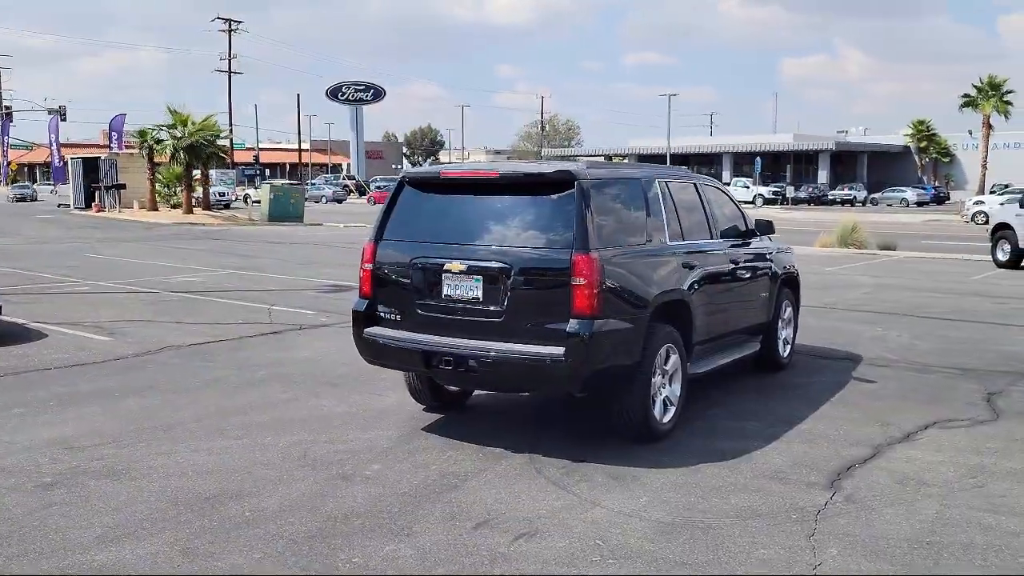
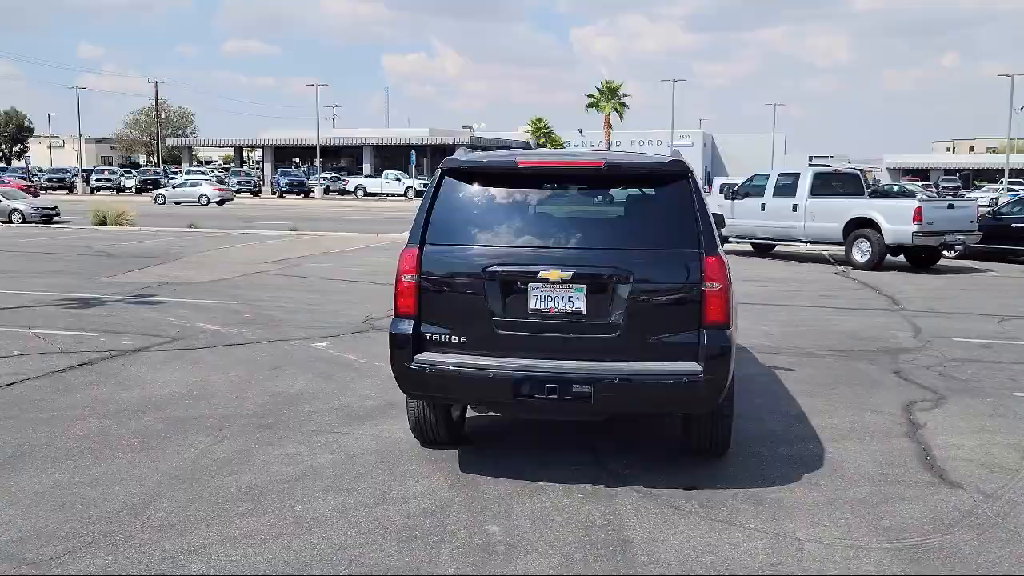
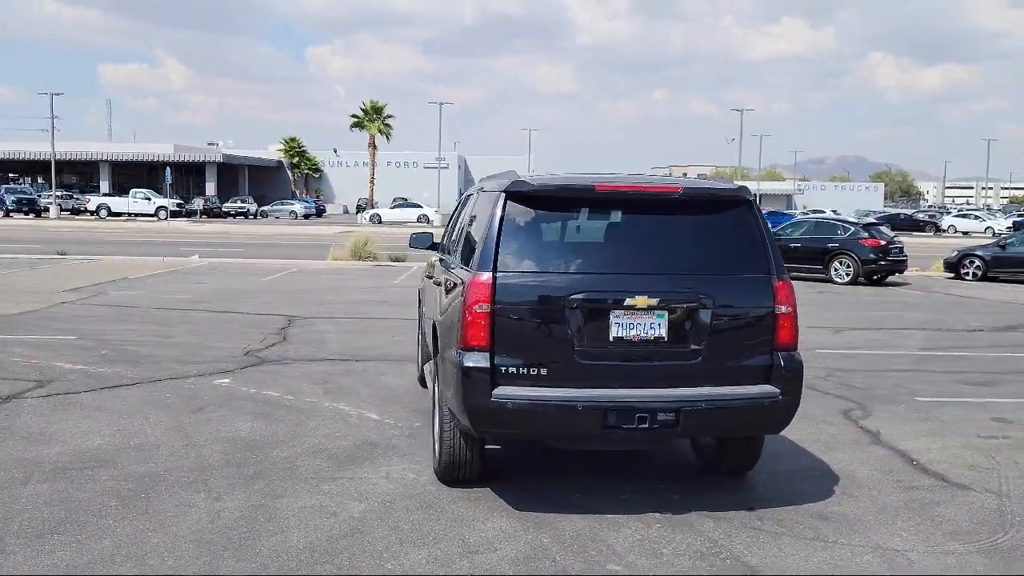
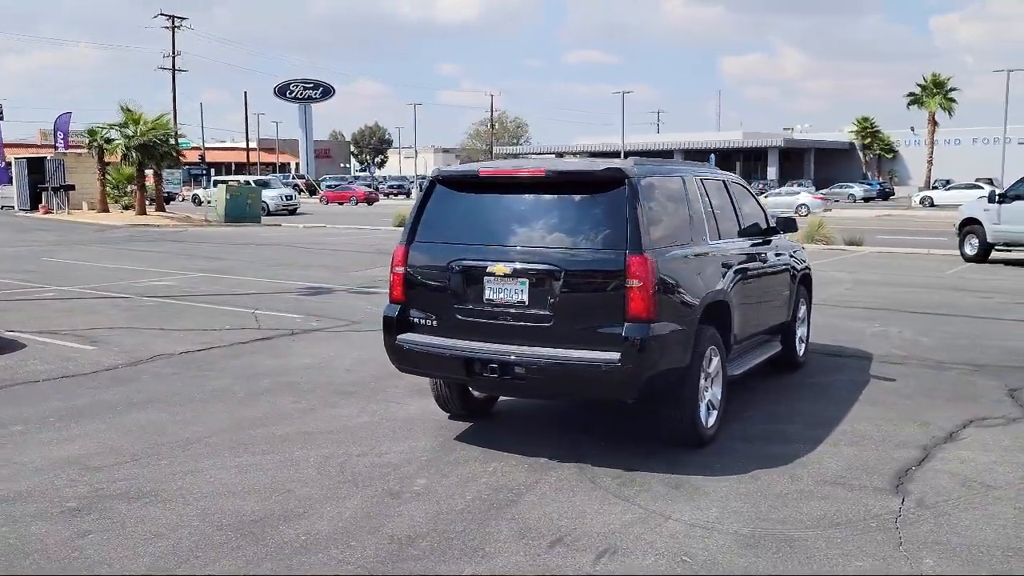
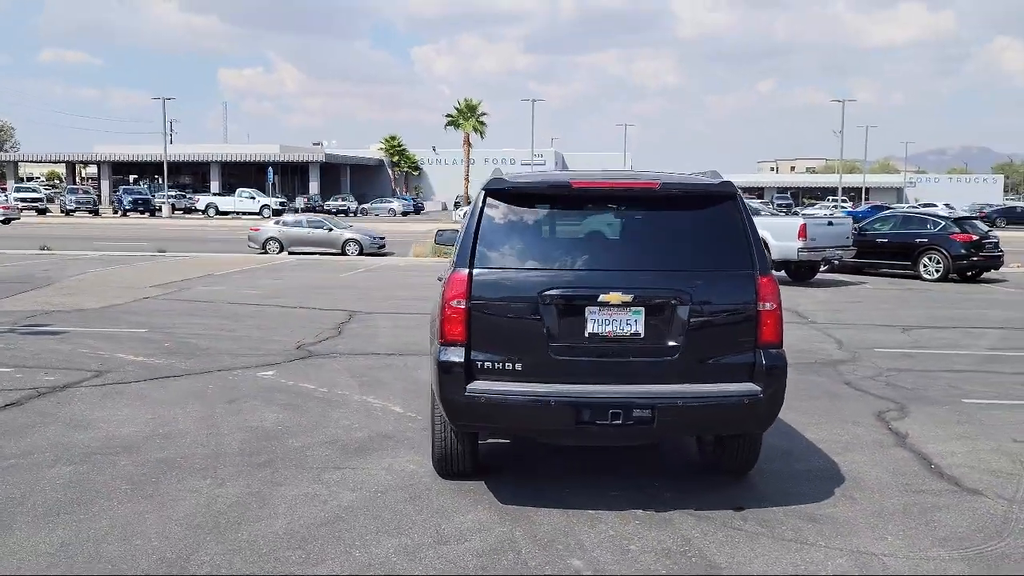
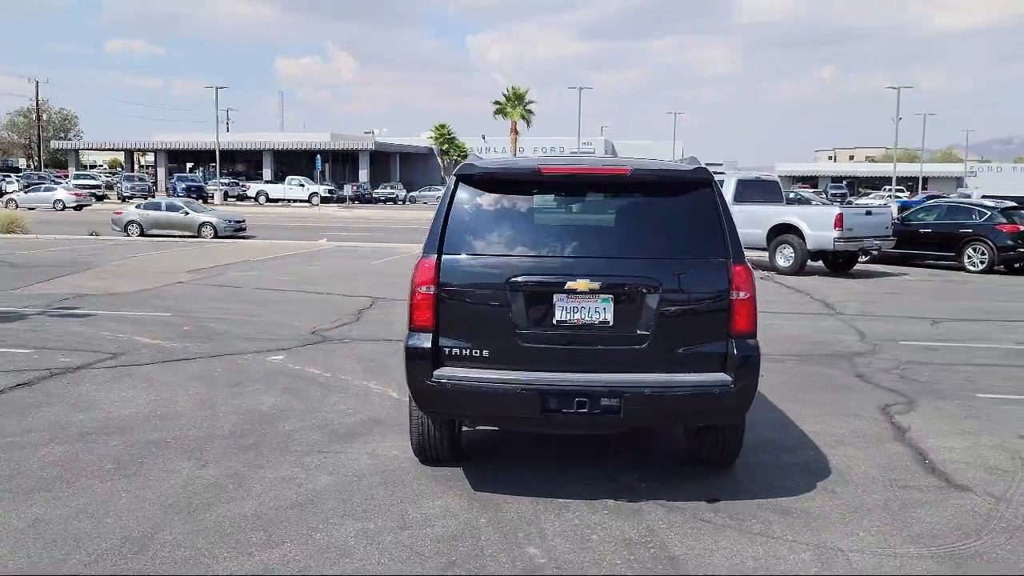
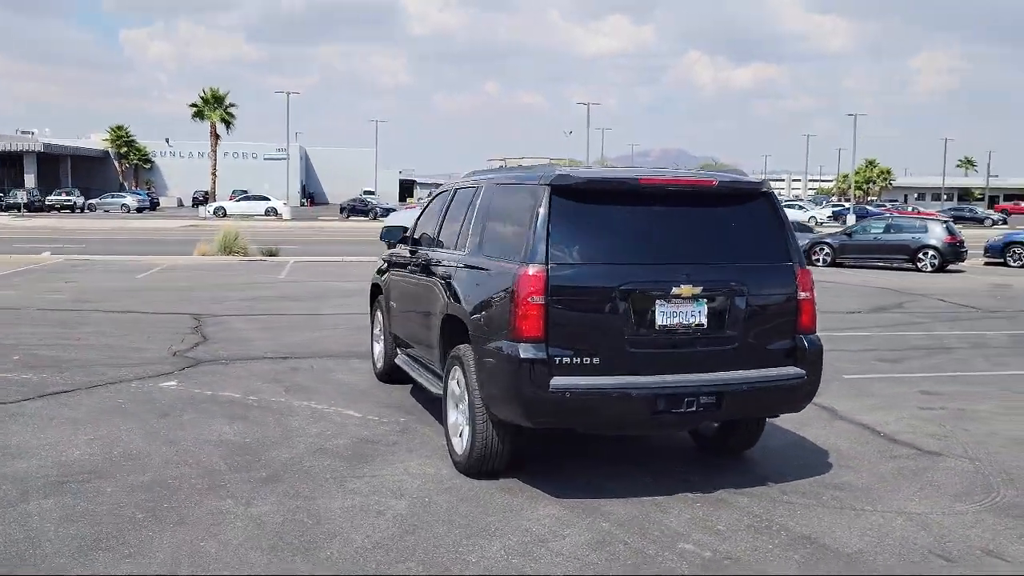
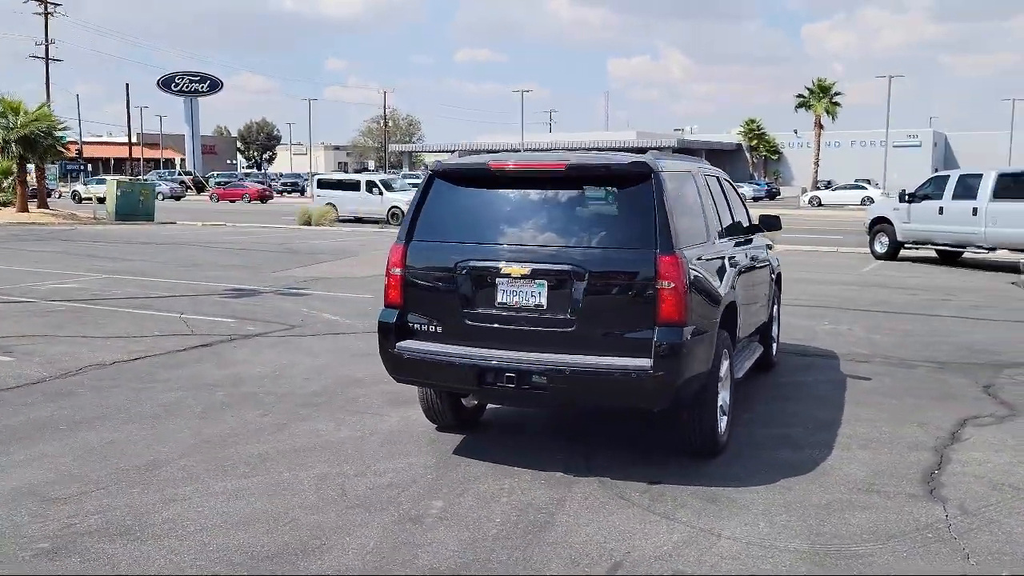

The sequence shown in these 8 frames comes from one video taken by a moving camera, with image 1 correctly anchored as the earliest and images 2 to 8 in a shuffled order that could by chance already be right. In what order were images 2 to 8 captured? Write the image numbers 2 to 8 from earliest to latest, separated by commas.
4, 8, 2, 6, 5, 3, 7
